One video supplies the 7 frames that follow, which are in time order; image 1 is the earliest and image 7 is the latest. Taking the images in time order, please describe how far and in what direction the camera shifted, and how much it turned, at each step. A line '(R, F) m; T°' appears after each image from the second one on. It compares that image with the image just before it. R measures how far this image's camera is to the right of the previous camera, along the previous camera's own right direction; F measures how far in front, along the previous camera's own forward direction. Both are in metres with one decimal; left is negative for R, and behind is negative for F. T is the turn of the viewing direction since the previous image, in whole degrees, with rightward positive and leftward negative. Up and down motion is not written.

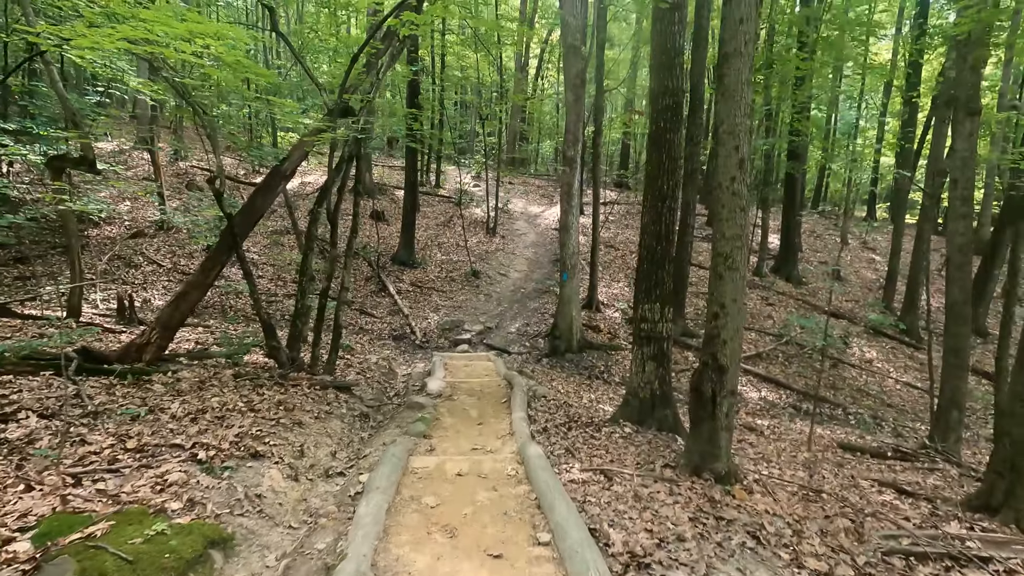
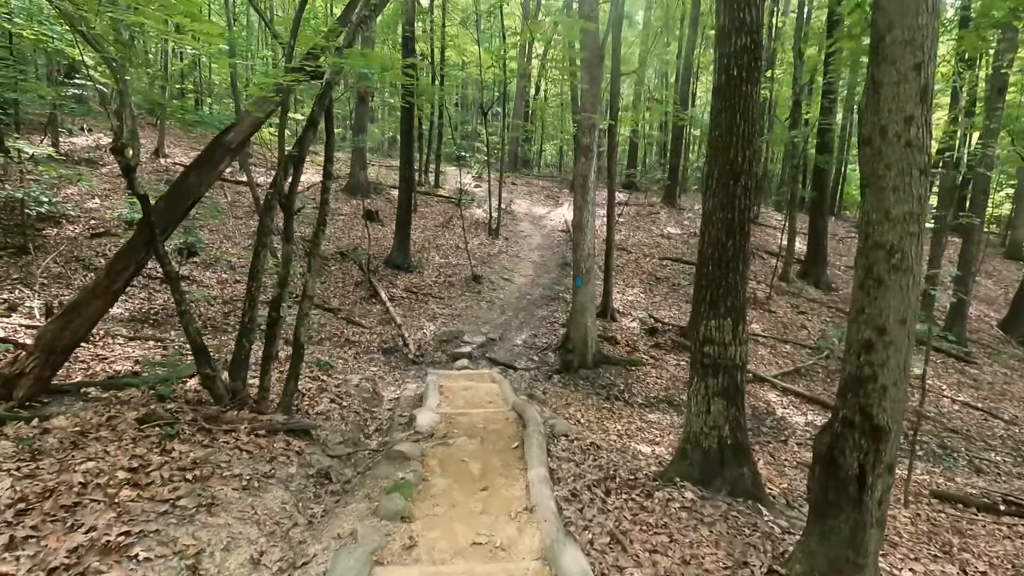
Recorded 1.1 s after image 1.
(-0.1, +1.7) m; 0°
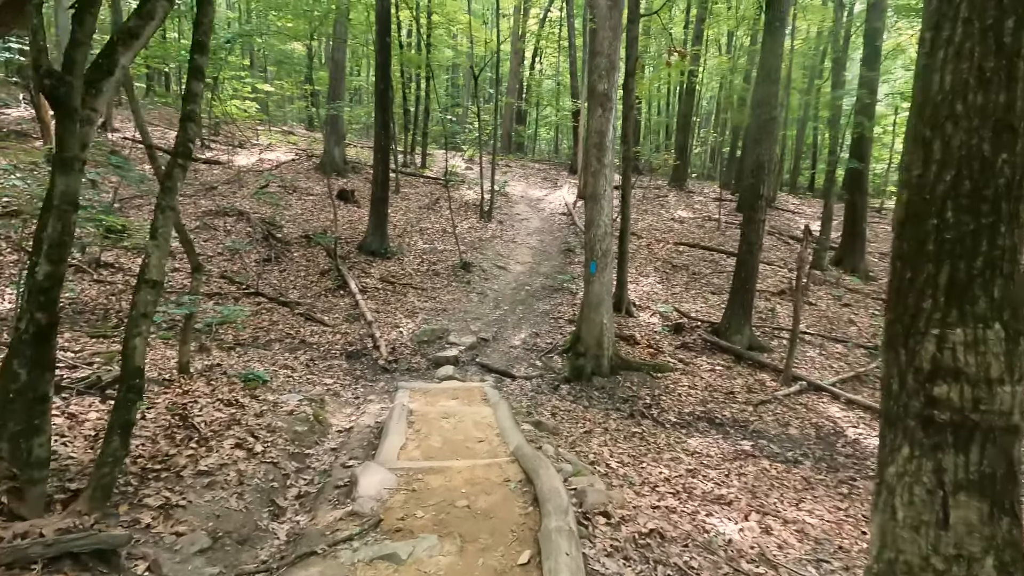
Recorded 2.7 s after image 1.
(-0.1, +2.6) m; +1°
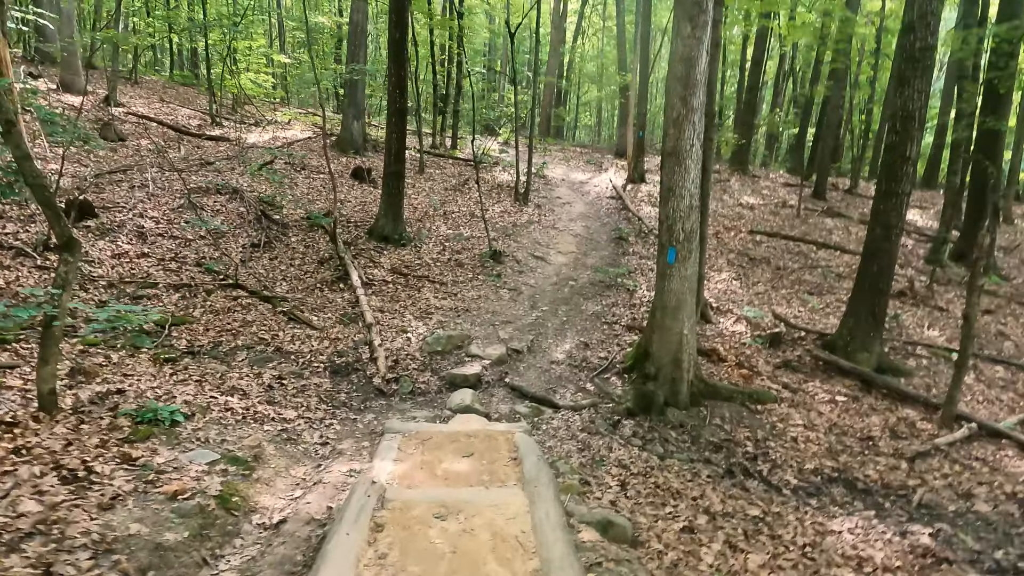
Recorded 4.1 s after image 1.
(-0.1, +2.8) m; -4°
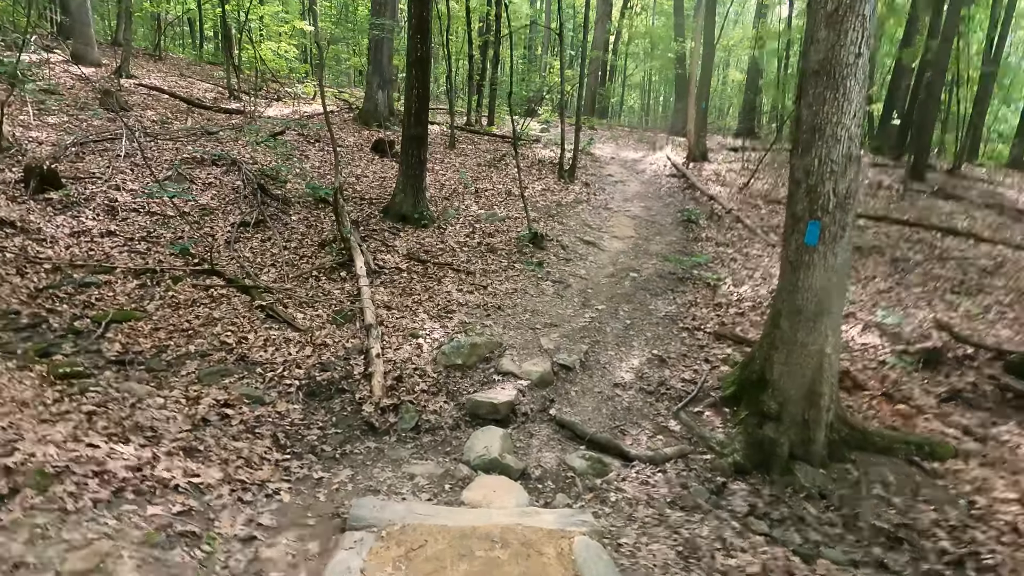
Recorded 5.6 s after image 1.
(-0.1, +2.3) m; -4°
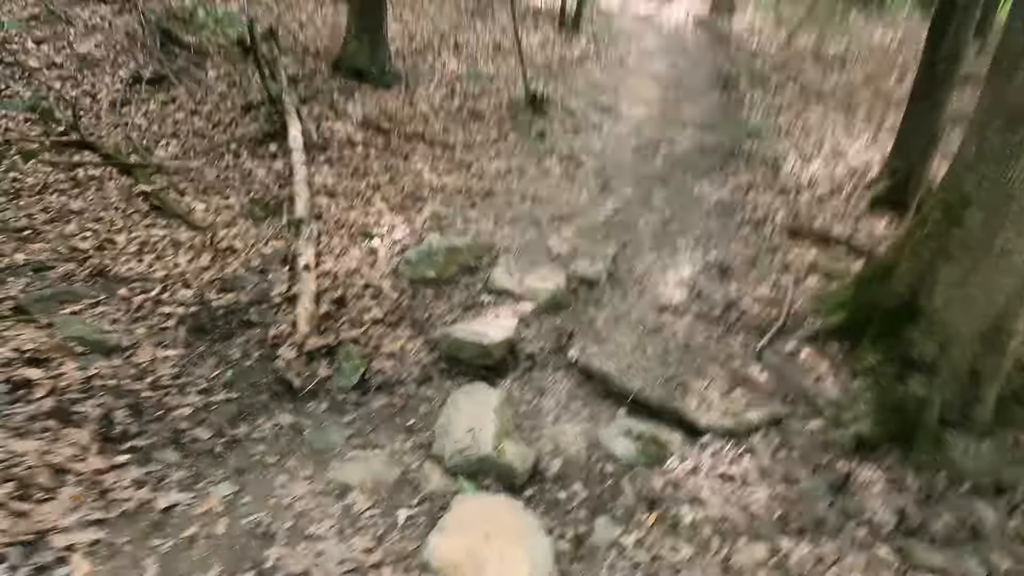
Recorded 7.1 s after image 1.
(-0.1, +2.0) m; +1°
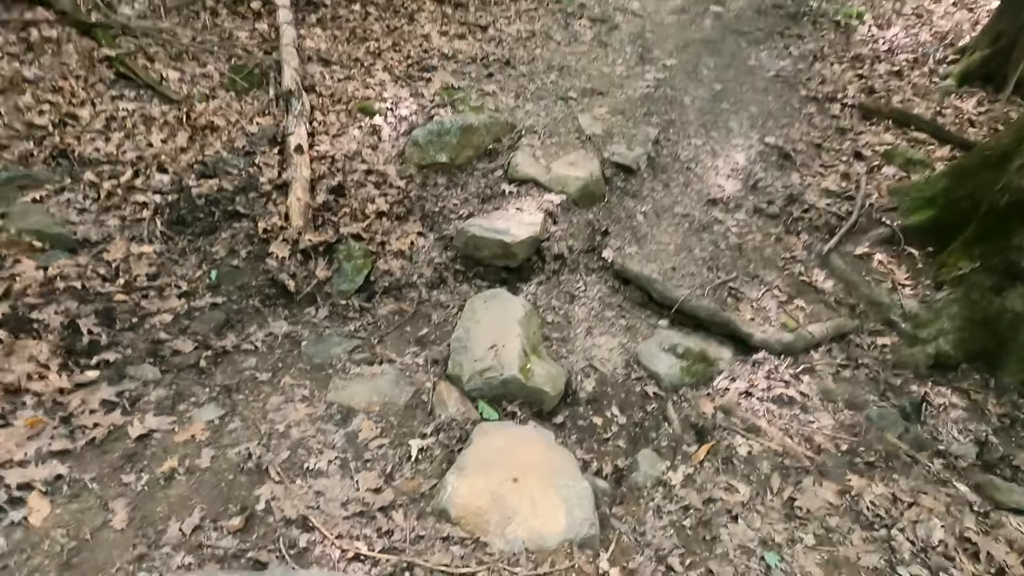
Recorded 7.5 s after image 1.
(-0.1, +0.5) m; -1°
